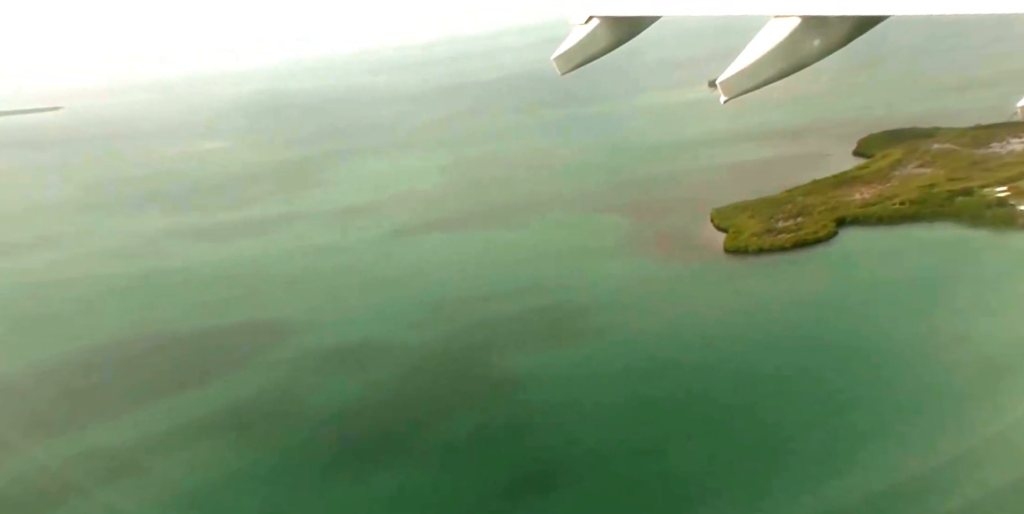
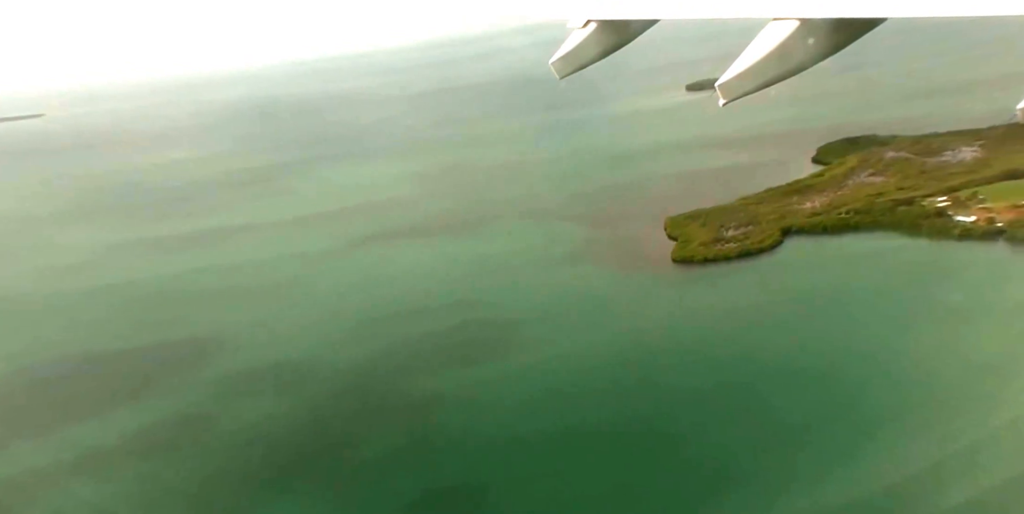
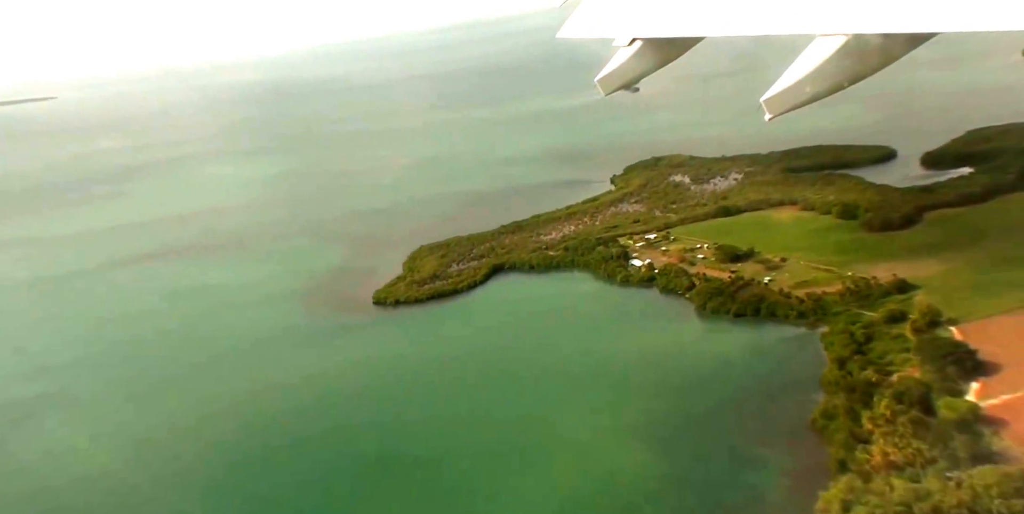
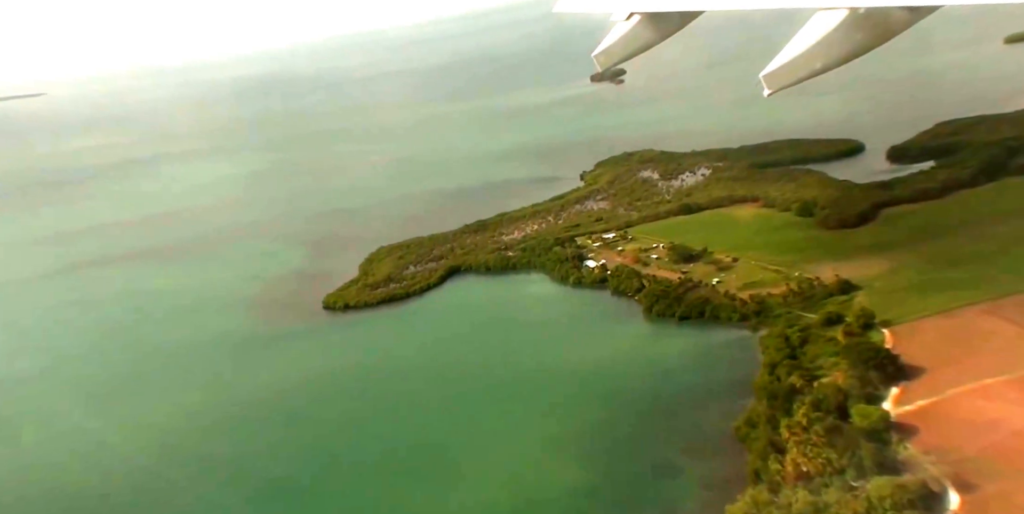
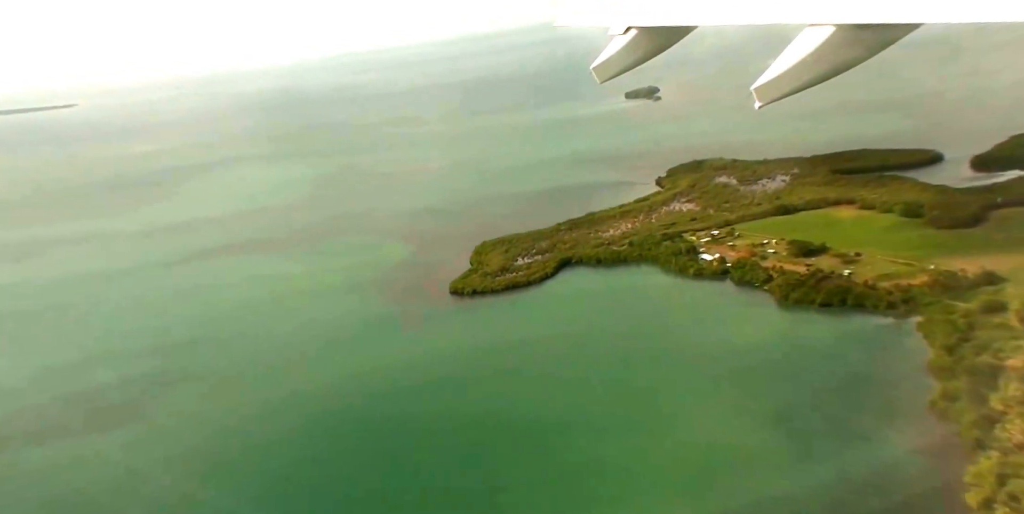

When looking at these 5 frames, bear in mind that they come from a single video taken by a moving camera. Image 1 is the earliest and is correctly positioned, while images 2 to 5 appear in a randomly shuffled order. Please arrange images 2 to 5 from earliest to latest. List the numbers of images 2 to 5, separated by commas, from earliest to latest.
2, 5, 3, 4
